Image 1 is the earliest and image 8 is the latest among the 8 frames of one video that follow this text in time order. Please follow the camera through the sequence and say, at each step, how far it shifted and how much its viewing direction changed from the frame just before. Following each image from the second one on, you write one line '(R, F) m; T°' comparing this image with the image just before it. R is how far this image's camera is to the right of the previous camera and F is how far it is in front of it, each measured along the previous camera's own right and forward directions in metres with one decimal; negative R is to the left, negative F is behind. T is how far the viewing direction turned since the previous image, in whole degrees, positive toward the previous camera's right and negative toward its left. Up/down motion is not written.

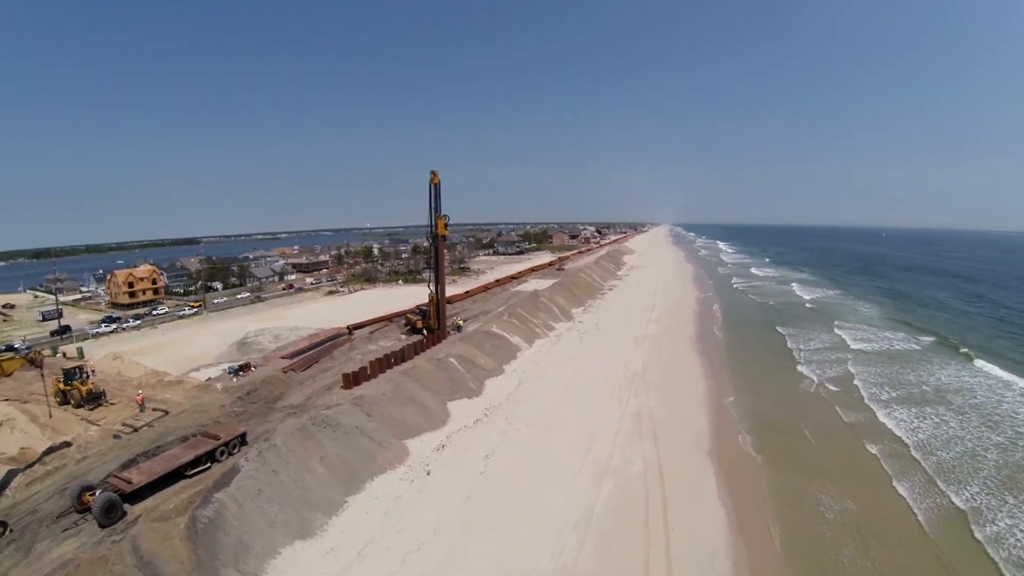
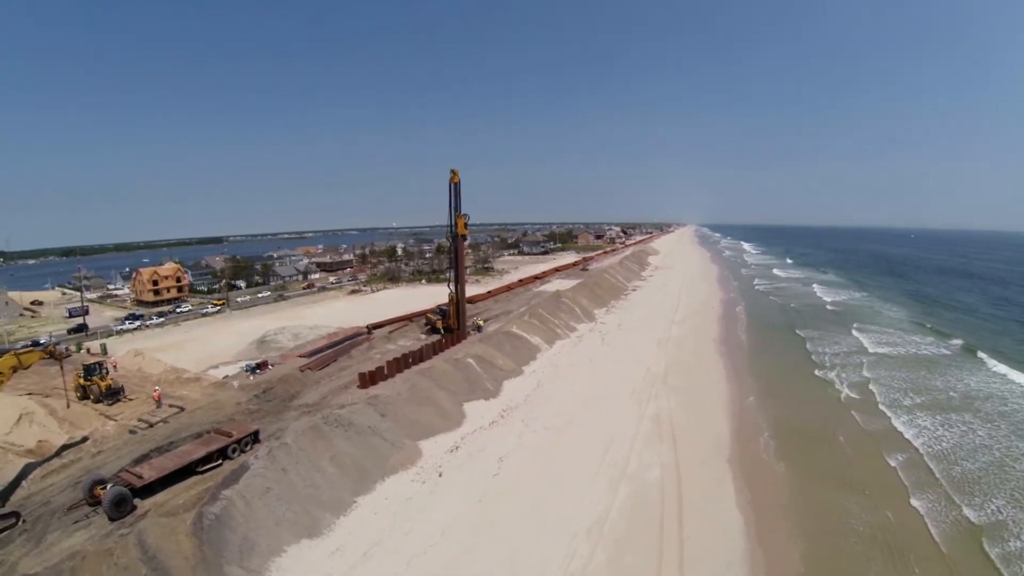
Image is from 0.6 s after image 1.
(+0.3, +0.2) m; -3°
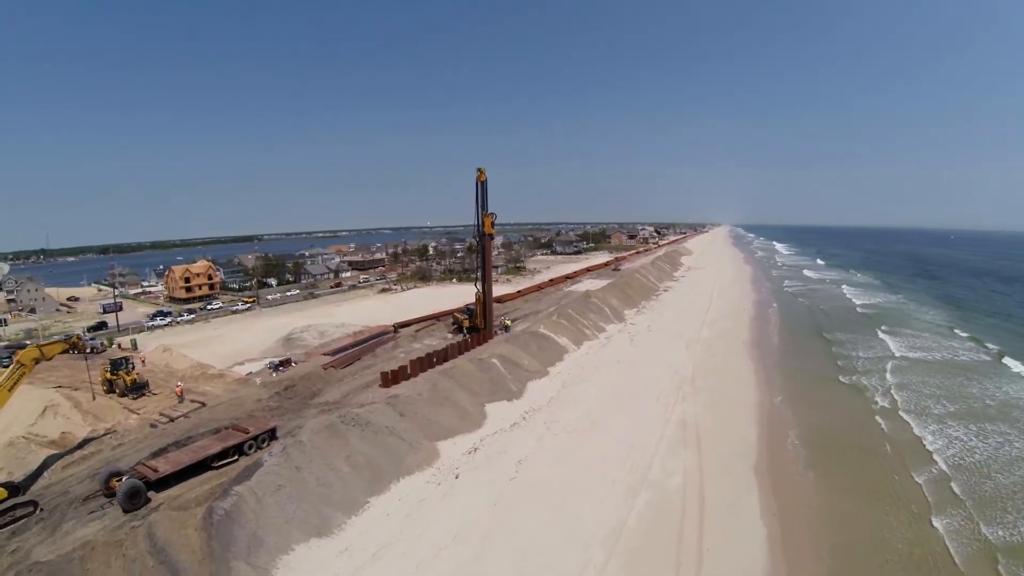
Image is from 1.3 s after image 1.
(+0.3, +0.3) m; -4°
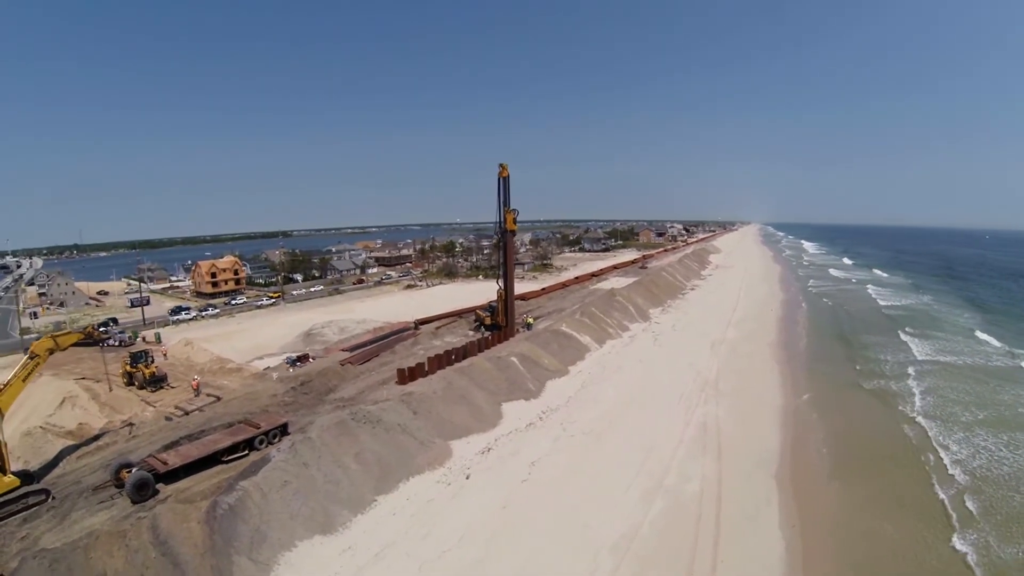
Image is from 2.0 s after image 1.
(+0.4, +0.3) m; -3°
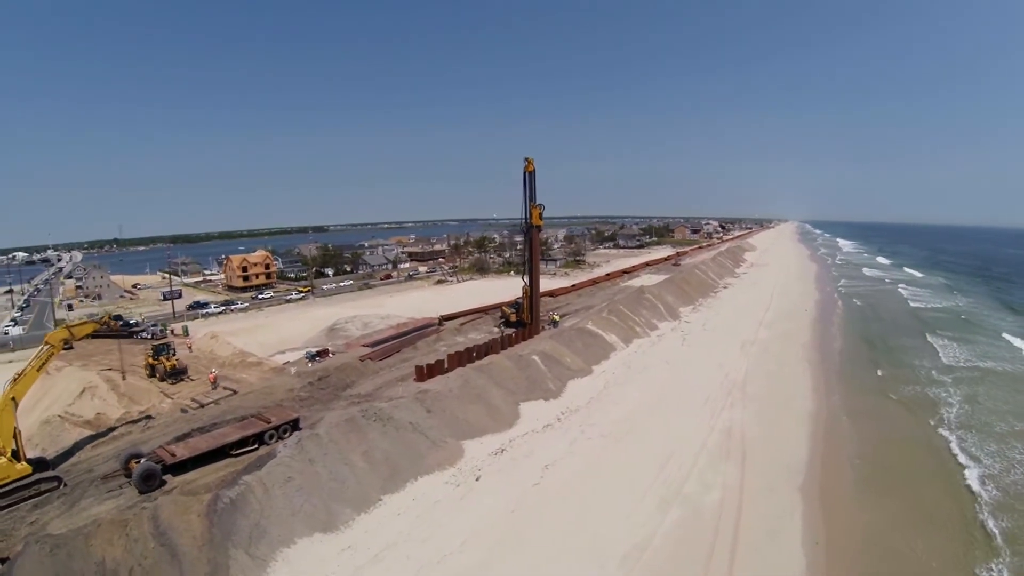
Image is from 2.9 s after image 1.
(+0.6, +0.3) m; -5°
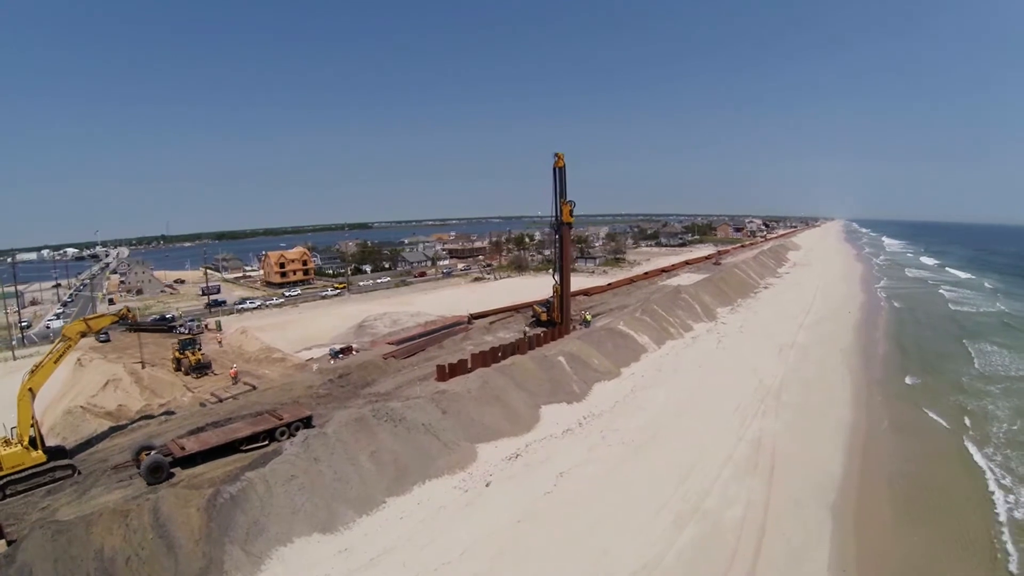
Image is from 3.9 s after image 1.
(+0.8, +0.4) m; -6°
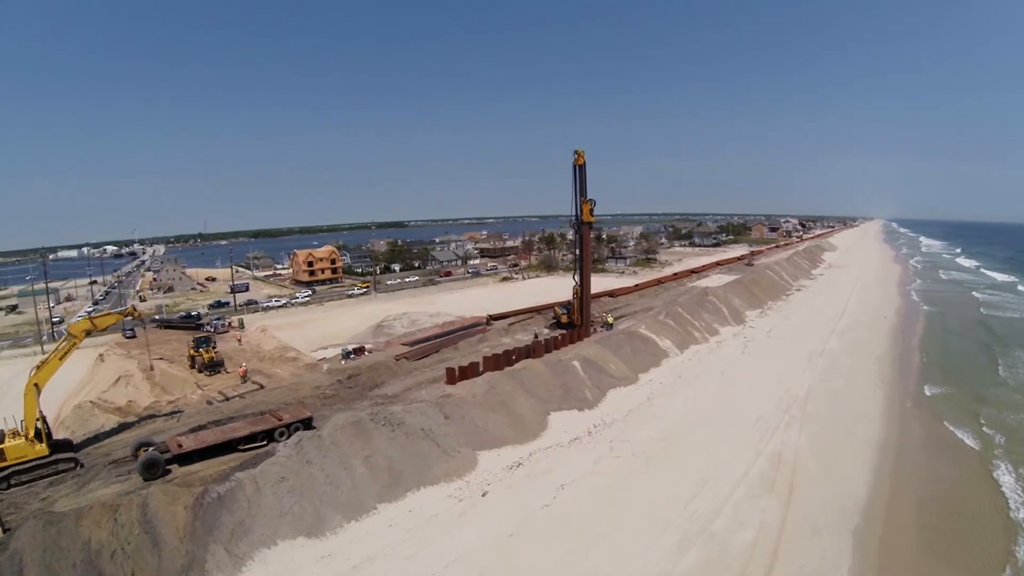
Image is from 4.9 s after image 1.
(+1.1, +0.3) m; -6°
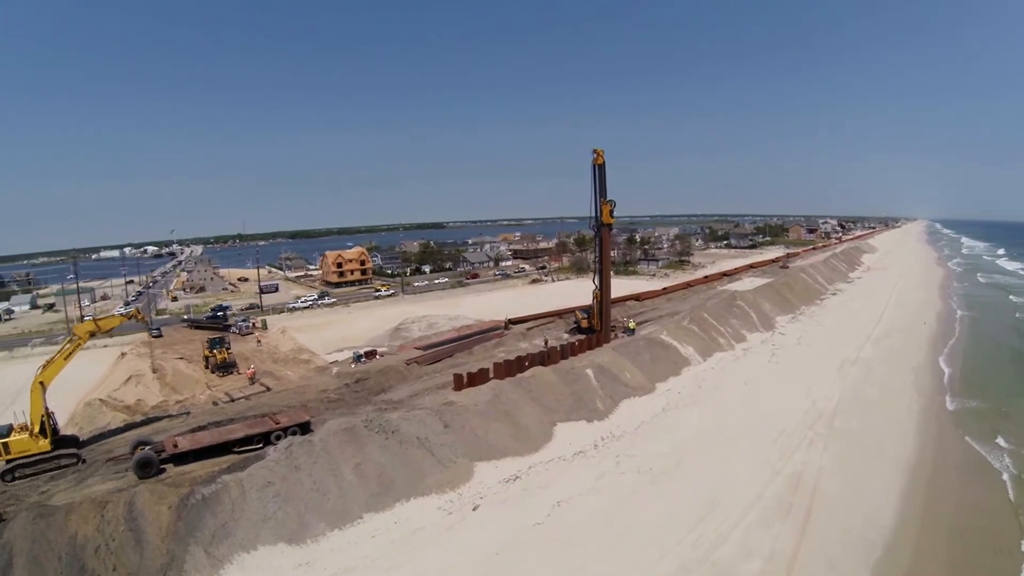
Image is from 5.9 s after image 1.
(+1.3, +0.4) m; -6°
